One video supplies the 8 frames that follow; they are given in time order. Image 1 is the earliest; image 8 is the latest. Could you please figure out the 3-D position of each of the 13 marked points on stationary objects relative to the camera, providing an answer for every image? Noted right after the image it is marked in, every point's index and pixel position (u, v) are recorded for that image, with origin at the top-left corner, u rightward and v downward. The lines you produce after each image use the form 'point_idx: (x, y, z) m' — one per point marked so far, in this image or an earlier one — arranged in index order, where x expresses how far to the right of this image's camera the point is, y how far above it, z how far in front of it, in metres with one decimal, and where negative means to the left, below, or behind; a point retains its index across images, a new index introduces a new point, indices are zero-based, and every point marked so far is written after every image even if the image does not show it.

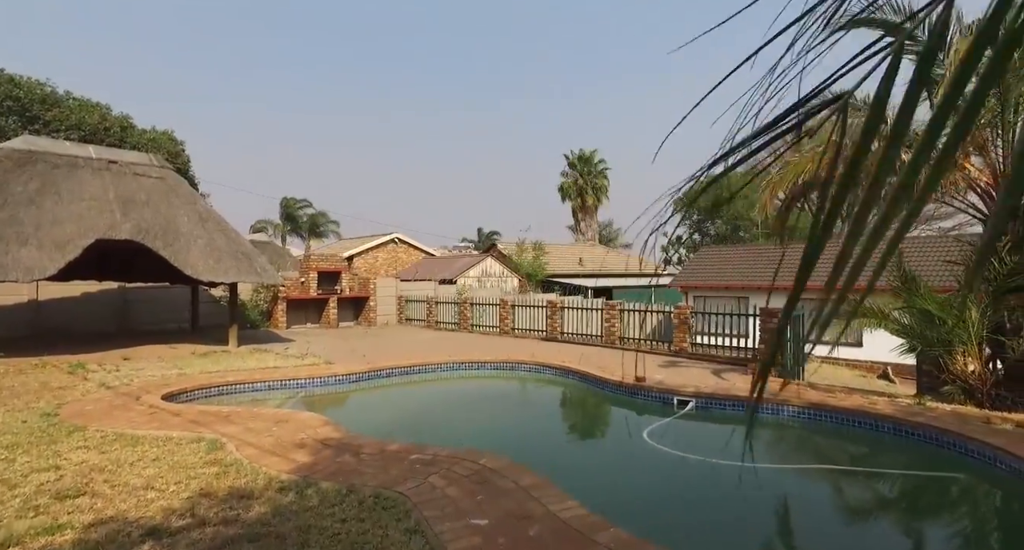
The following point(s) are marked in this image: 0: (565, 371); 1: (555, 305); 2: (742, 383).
0: (+1.1, -1.8, +11.4) m
1: (+1.2, -0.9, +16.9) m
2: (+3.7, -1.7, +9.5) m
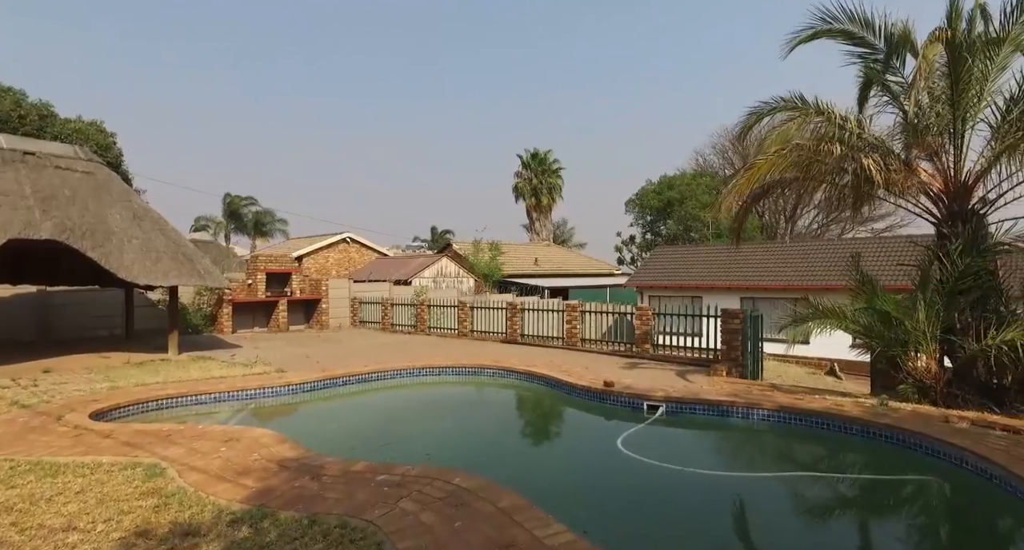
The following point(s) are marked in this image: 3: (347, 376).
0: (+0.4, -1.9, +11.1) m
1: (+0.1, -0.9, +16.6) m
2: (+3.1, -1.7, +9.4) m
3: (-3.0, -1.8, +10.9) m
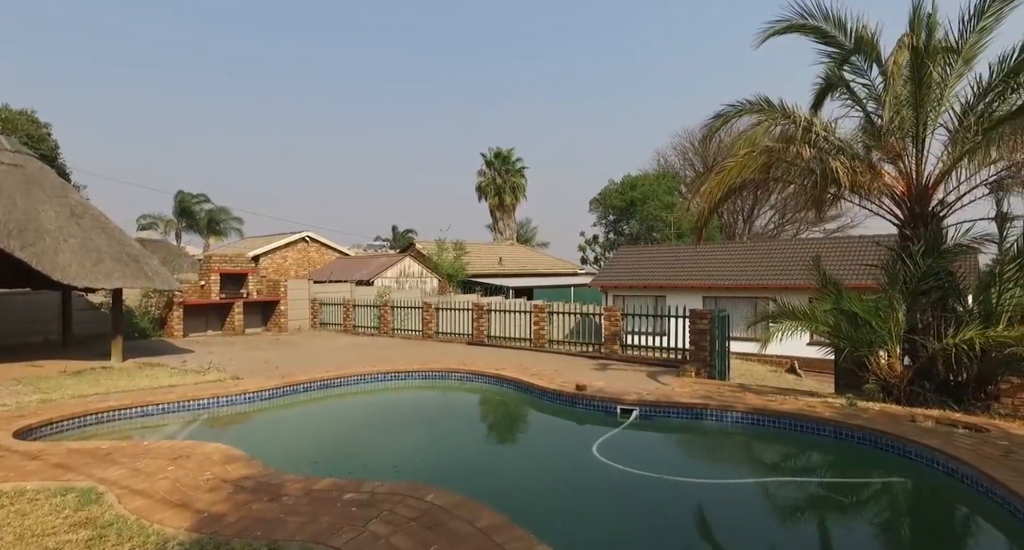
0: (-0.2, -1.9, +10.8) m
1: (-0.8, -0.9, +16.3) m
2: (+2.6, -1.7, +9.3) m
3: (-3.5, -1.9, +10.4) m
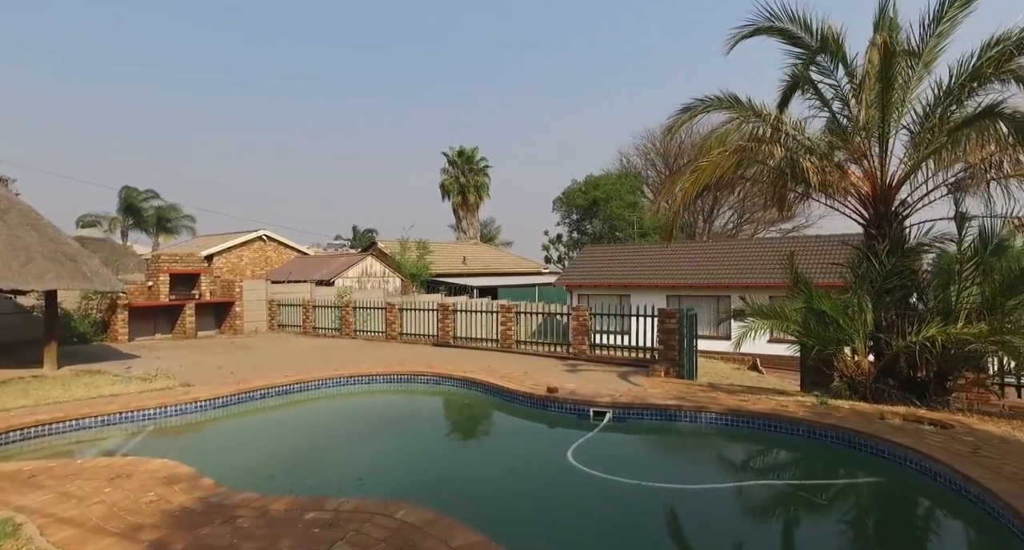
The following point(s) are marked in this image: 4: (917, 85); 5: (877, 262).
0: (-0.8, -1.9, +10.5) m
1: (-1.7, -0.9, +15.9) m
2: (+2.2, -1.7, +9.2) m
3: (-4.1, -1.9, +9.9) m
4: (+6.1, +2.8, +9.2) m
5: (+5.5, +0.2, +9.2) m
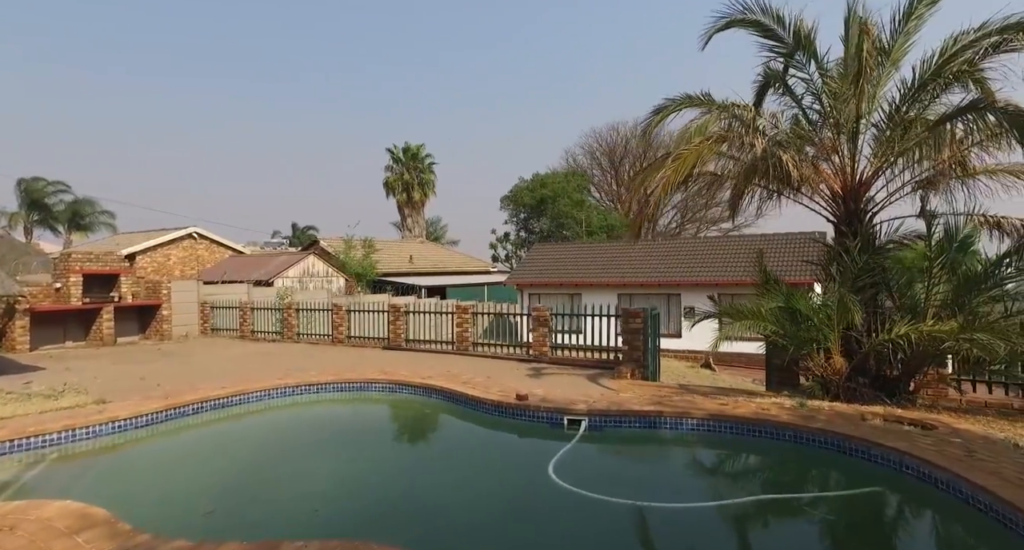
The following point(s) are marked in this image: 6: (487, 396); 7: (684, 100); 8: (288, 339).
0: (-1.4, -1.8, +9.7) m
1: (-2.8, -0.9, +15.0) m
2: (+1.7, -1.7, +8.7) m
3: (-4.6, -1.8, +8.9) m
4: (+5.6, +2.9, +9.1) m
5: (+5.0, +0.2, +9.0) m
6: (-0.4, -1.8, +8.8) m
7: (+2.8, +3.0, +10.0) m
8: (-6.3, -1.8, +17.1) m
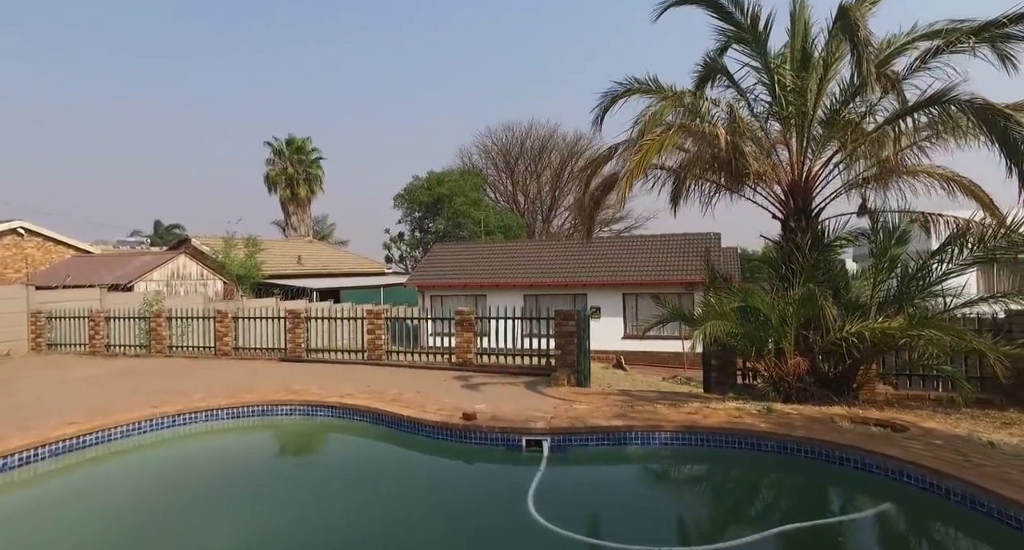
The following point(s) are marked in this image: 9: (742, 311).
0: (-2.3, -1.8, +8.3) m
1: (-4.7, -0.9, +13.2) m
2: (+0.9, -1.7, +7.8) m
3: (-5.3, -1.9, +6.8) m
4: (+4.6, +2.9, +8.9) m
5: (+4.1, +0.3, +8.7) m
6: (-1.1, -1.7, +7.5) m
7: (+1.8, +3.0, +9.3) m
8: (-8.5, -1.9, +14.6) m
9: (+3.3, -0.5, +8.6) m
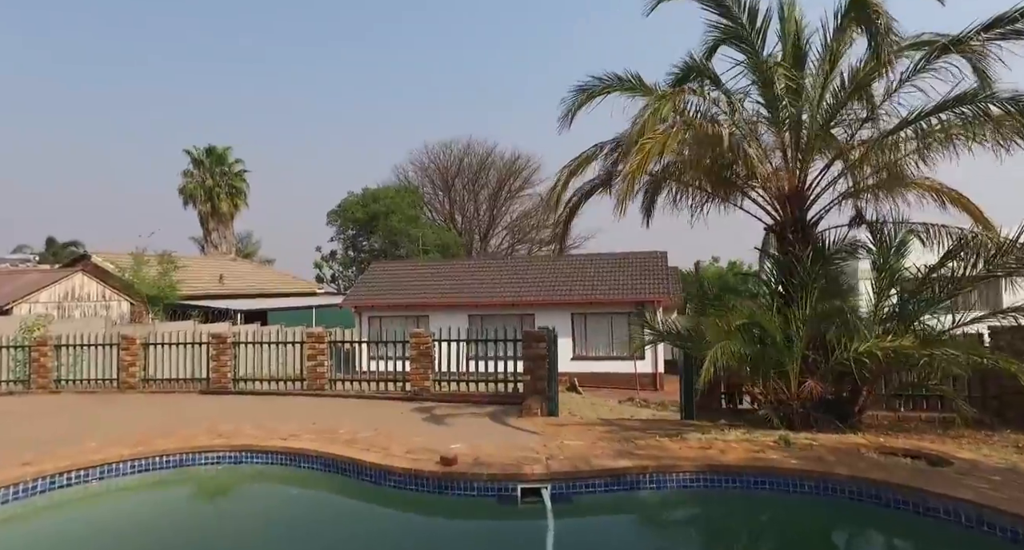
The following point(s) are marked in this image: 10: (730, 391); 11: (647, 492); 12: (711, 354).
0: (-2.5, -2.0, +6.8) m
1: (-5.5, -1.2, +11.4) m
2: (+0.7, -1.8, +6.7) m
3: (-5.3, -2.0, +5.0) m
4: (+4.3, +2.7, +8.4) m
5: (+3.8, +0.1, +8.0) m
6: (-1.3, -1.9, +6.2) m
7: (+1.4, +2.8, +8.4) m
8: (-9.4, -2.2, +12.3) m
9: (+3.0, -0.7, +7.8) m
10: (+3.1, -1.7, +8.9) m
11: (+1.2, -2.0, +5.6) m
12: (+2.0, -1.0, +7.4) m
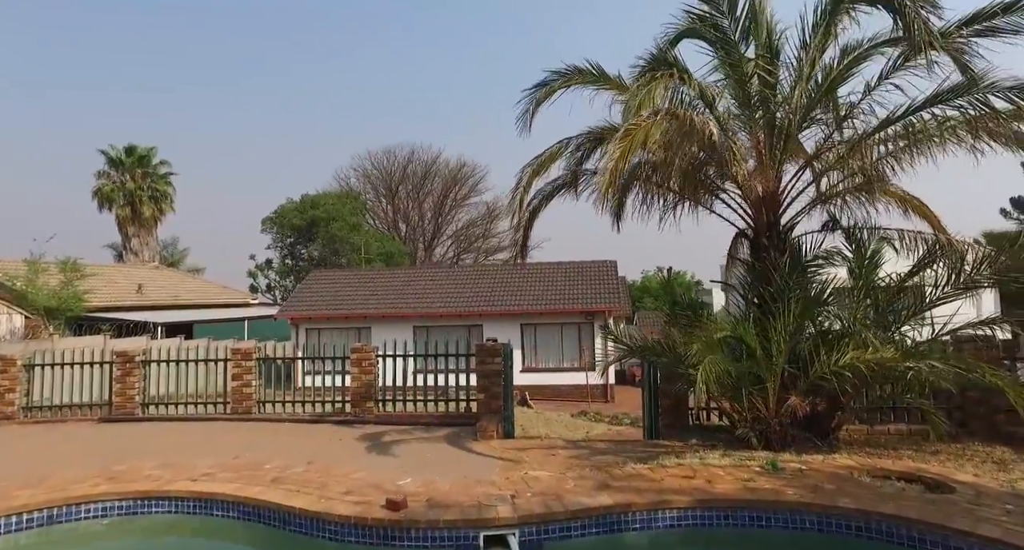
0: (-2.9, -2.1, +5.6) m
1: (-6.3, -1.4, +10.0) m
2: (+0.3, -1.9, +5.9) m
3: (-5.6, -2.0, +3.6) m
4: (+3.7, +2.6, +7.9) m
5: (+3.2, 0.0, +7.5) m
6: (-1.7, -1.9, +5.2) m
7: (+0.8, +2.7, +7.7) m
8: (-10.3, -2.4, +10.5) m
9: (+2.5, -0.8, +7.2) m
10: (+2.5, -1.8, +8.3) m
11: (+0.9, -2.0, +4.8) m
12: (+1.5, -1.0, +6.7) m
